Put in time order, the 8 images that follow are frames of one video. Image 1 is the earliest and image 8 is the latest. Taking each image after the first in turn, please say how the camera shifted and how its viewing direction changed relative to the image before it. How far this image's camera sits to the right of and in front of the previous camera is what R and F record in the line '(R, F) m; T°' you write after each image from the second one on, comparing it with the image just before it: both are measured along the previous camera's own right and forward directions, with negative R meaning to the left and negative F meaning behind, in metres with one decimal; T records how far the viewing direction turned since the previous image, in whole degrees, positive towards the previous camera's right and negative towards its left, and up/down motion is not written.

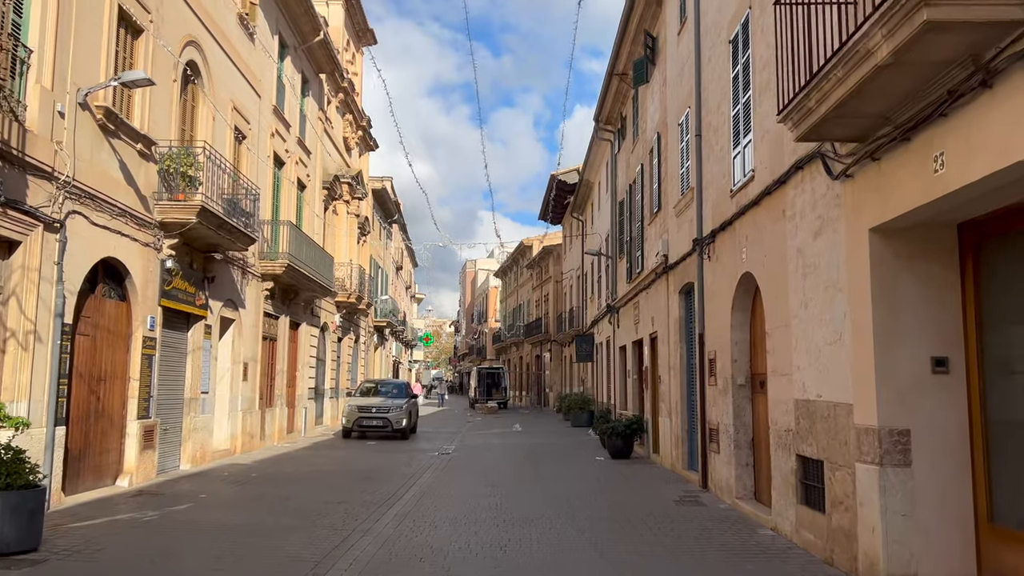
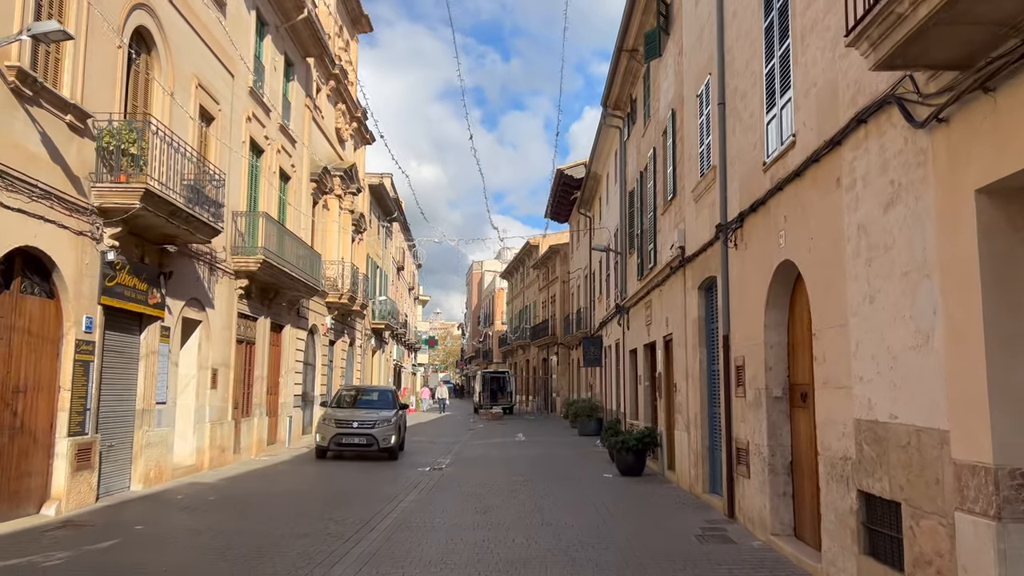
(+0.2, +1.7) m; -1°
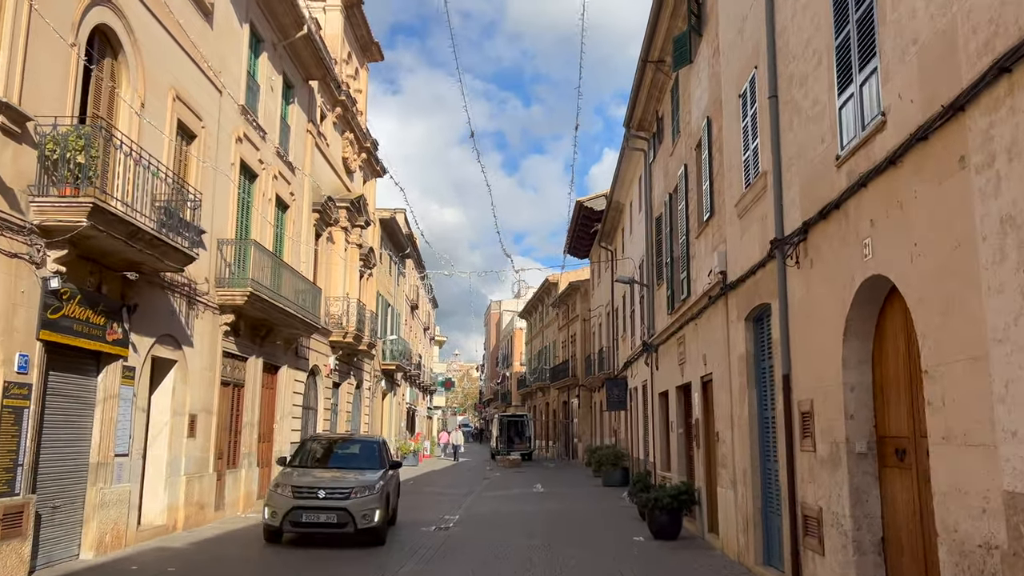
(+0.1, +1.7) m; -1°
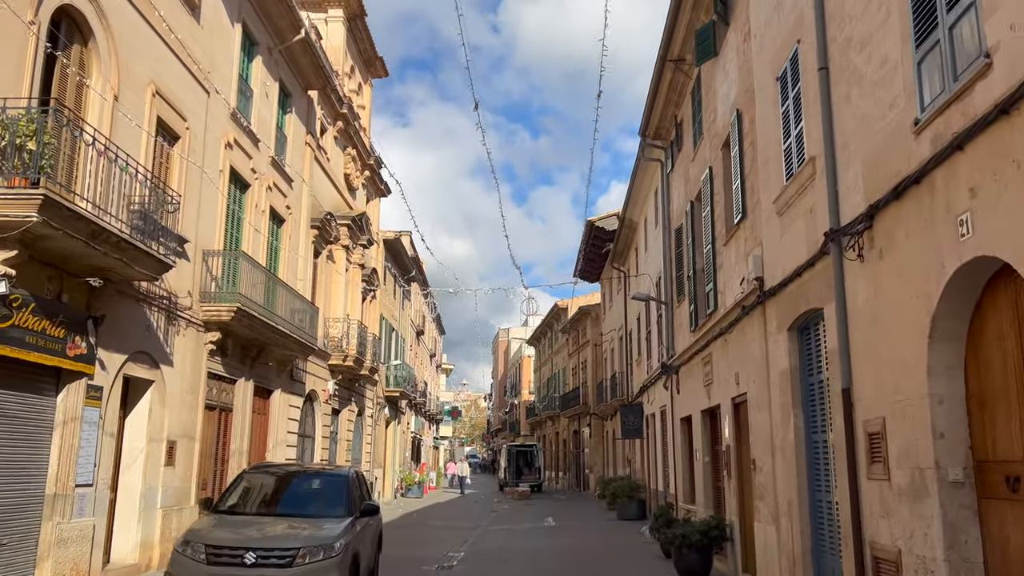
(0.0, +1.2) m; -1°
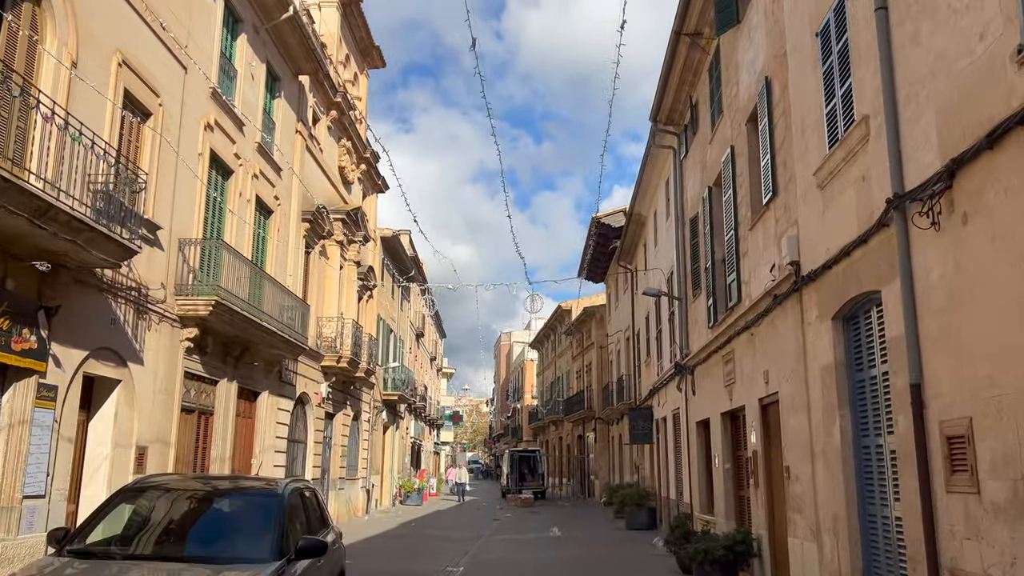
(0.0, +1.1) m; 0°
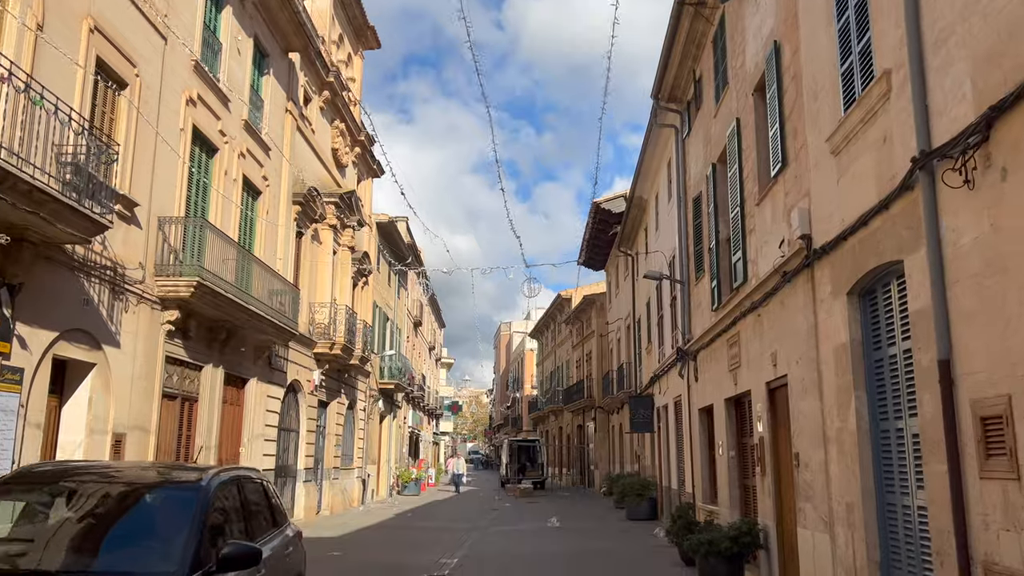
(+0.1, +0.5) m; 0°
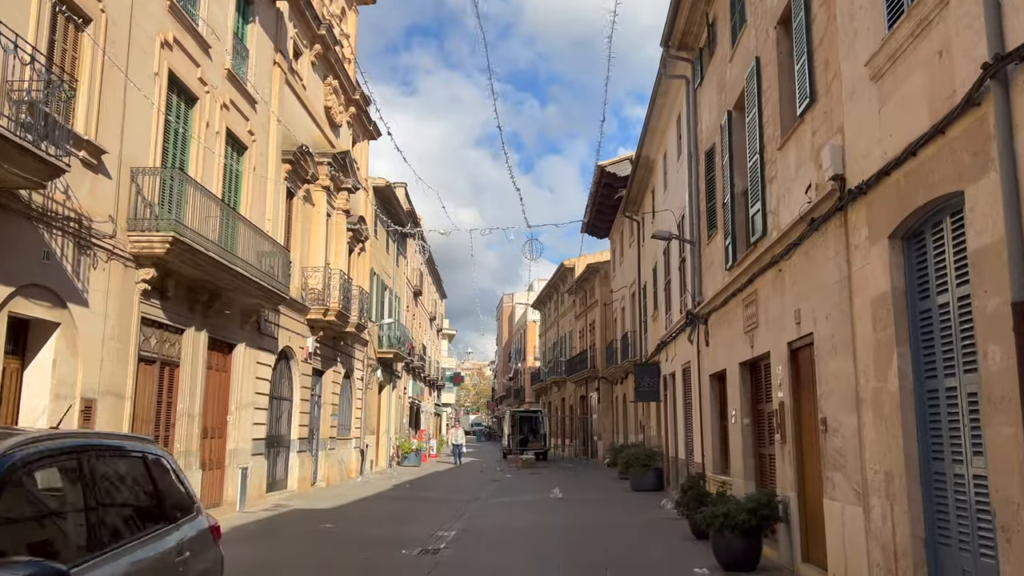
(0.0, +0.8) m; 0°
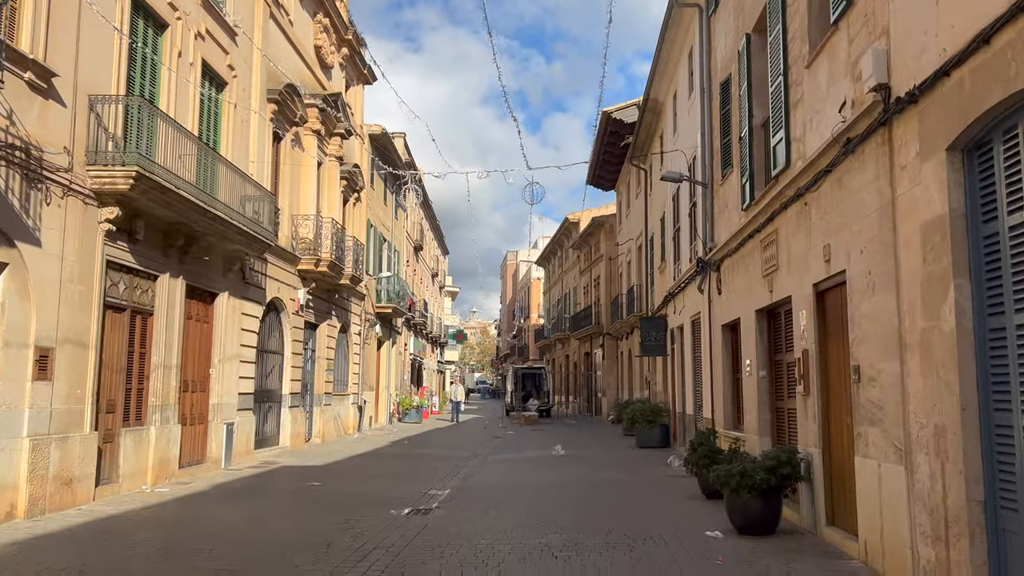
(+0.1, +0.9) m; 0°
